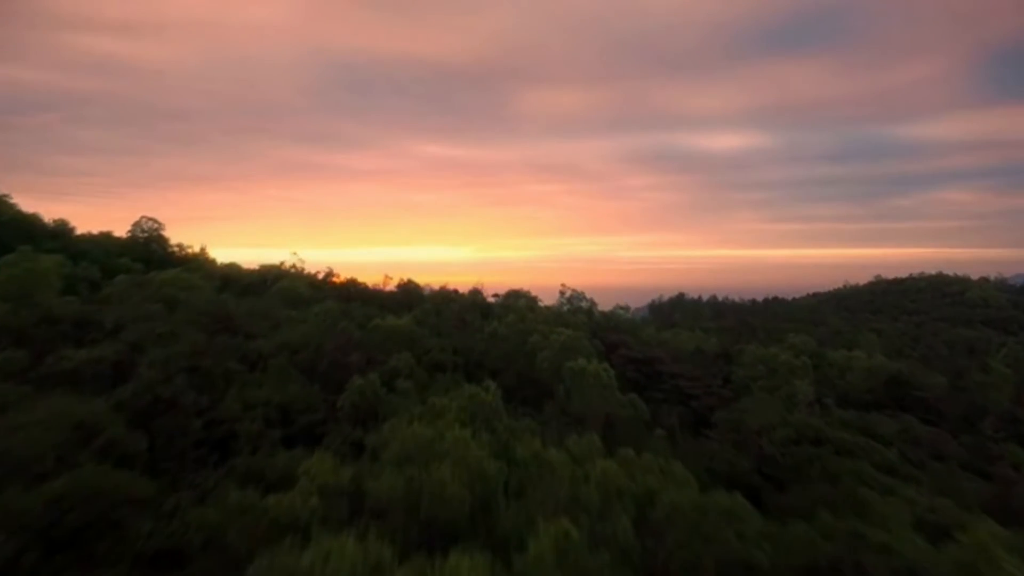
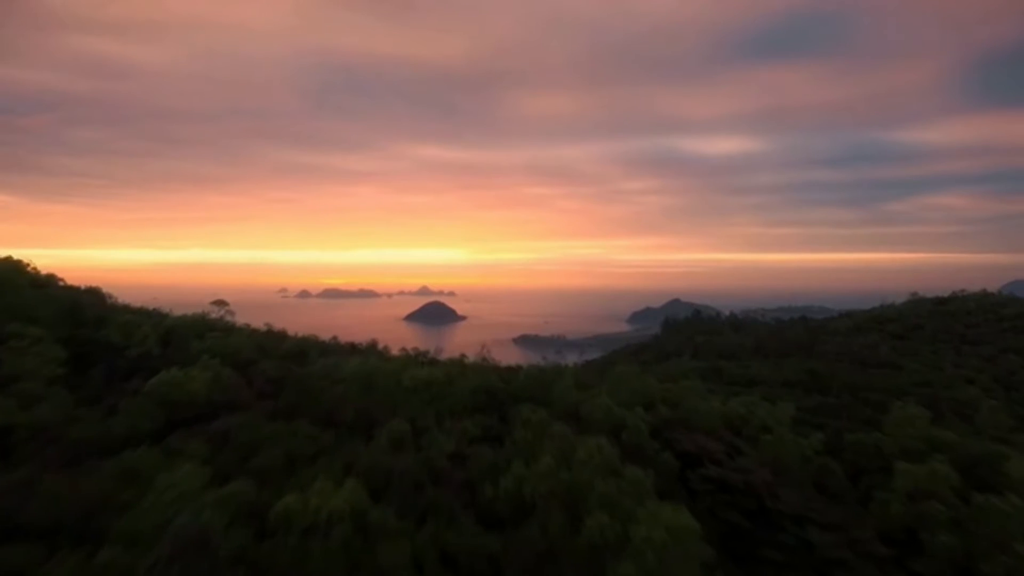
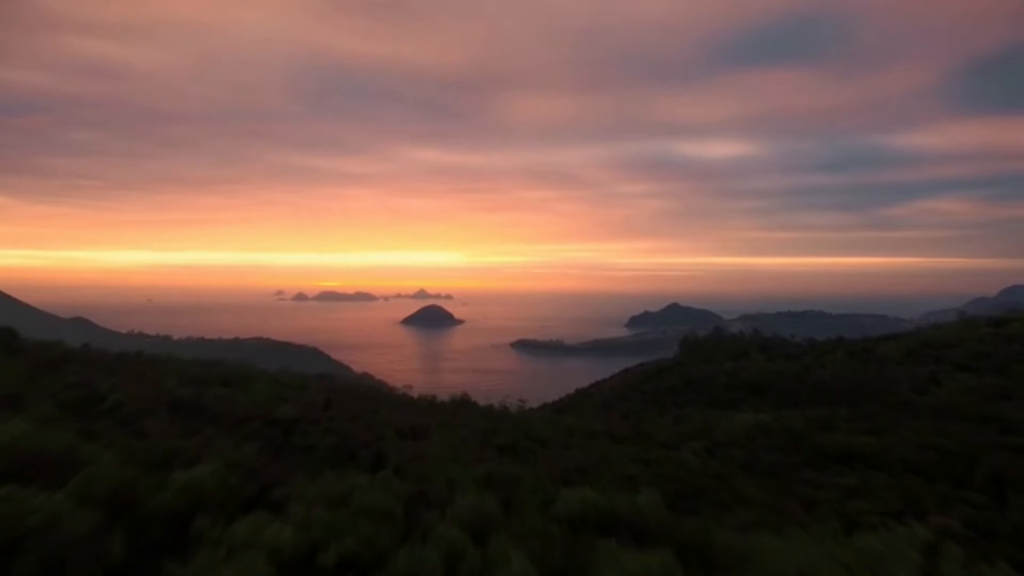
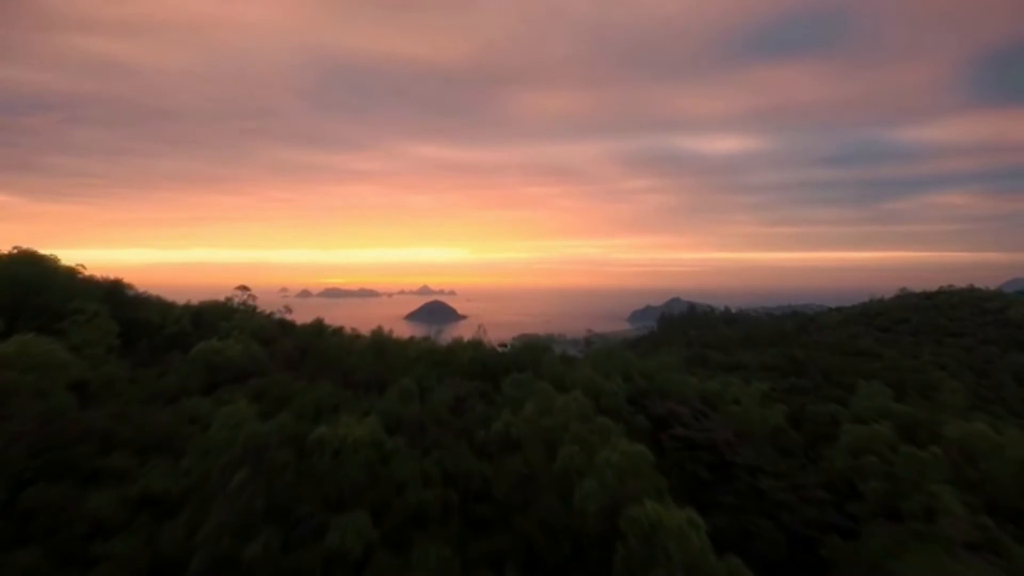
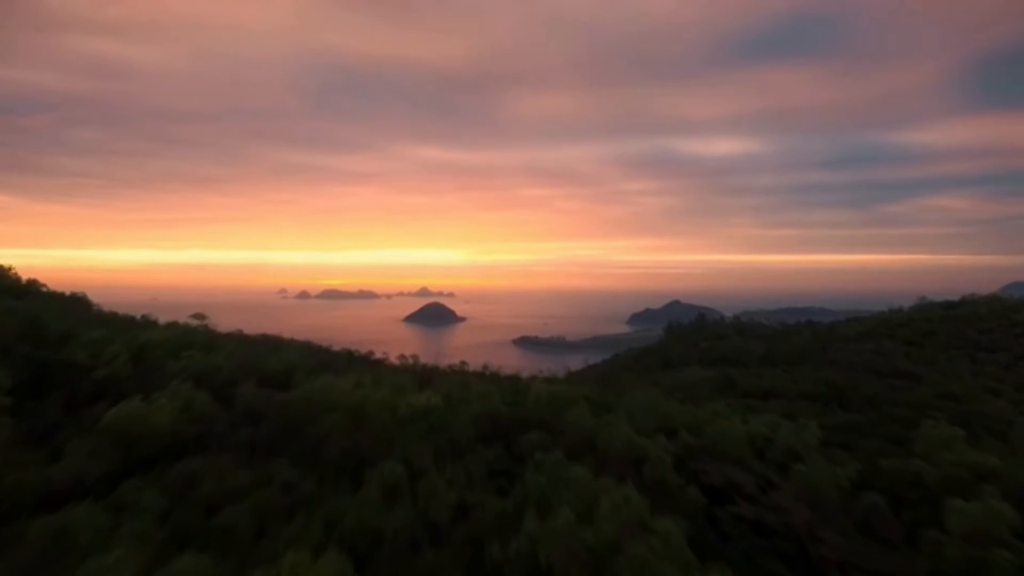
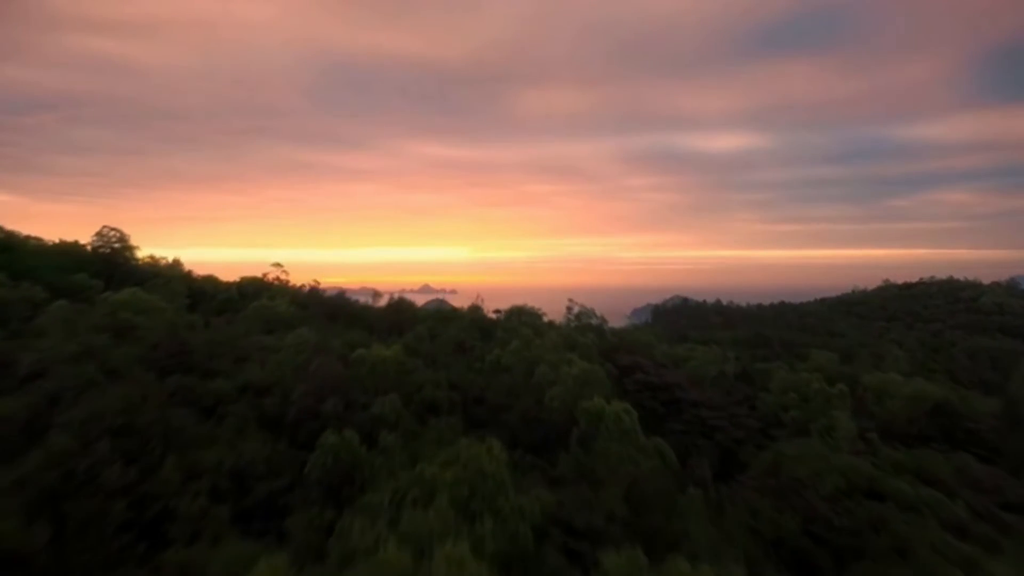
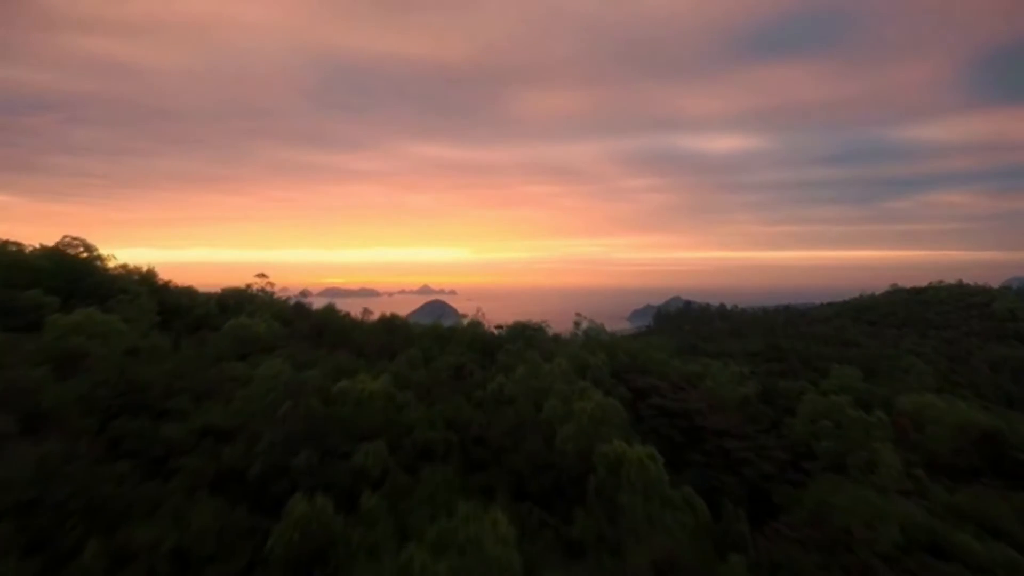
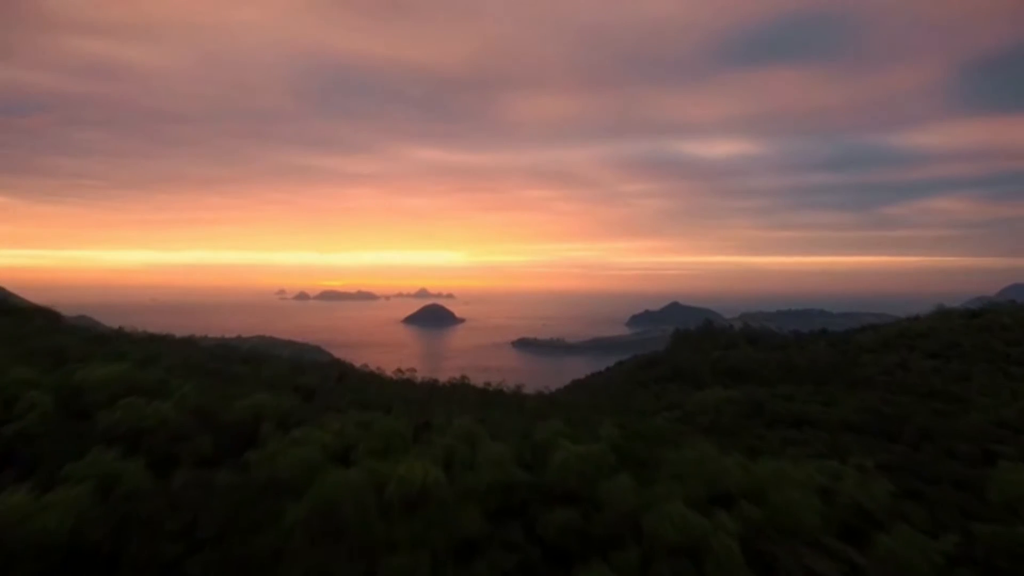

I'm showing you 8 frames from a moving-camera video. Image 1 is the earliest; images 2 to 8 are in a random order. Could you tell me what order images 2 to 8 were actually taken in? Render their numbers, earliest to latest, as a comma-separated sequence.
6, 7, 4, 2, 5, 8, 3
